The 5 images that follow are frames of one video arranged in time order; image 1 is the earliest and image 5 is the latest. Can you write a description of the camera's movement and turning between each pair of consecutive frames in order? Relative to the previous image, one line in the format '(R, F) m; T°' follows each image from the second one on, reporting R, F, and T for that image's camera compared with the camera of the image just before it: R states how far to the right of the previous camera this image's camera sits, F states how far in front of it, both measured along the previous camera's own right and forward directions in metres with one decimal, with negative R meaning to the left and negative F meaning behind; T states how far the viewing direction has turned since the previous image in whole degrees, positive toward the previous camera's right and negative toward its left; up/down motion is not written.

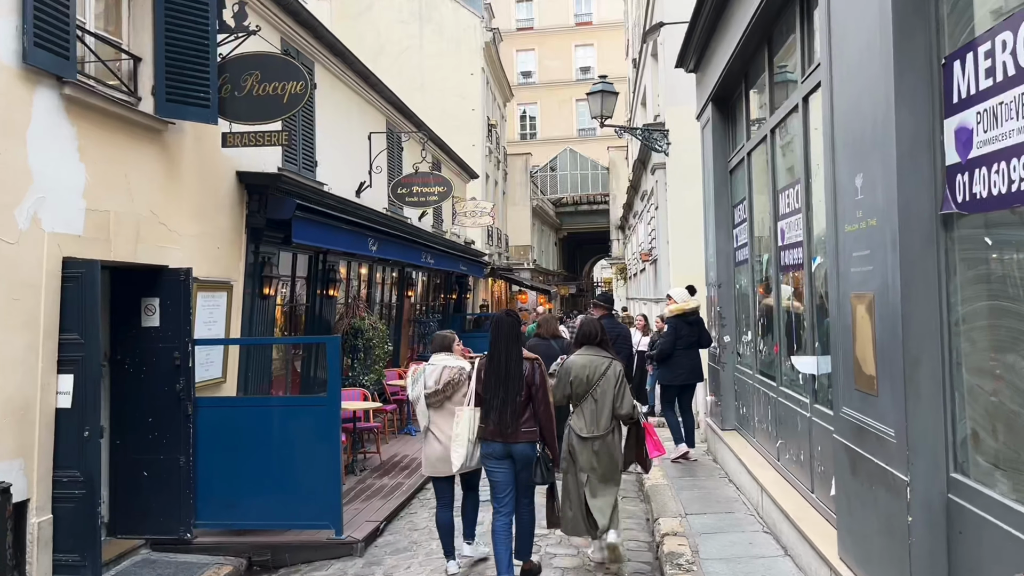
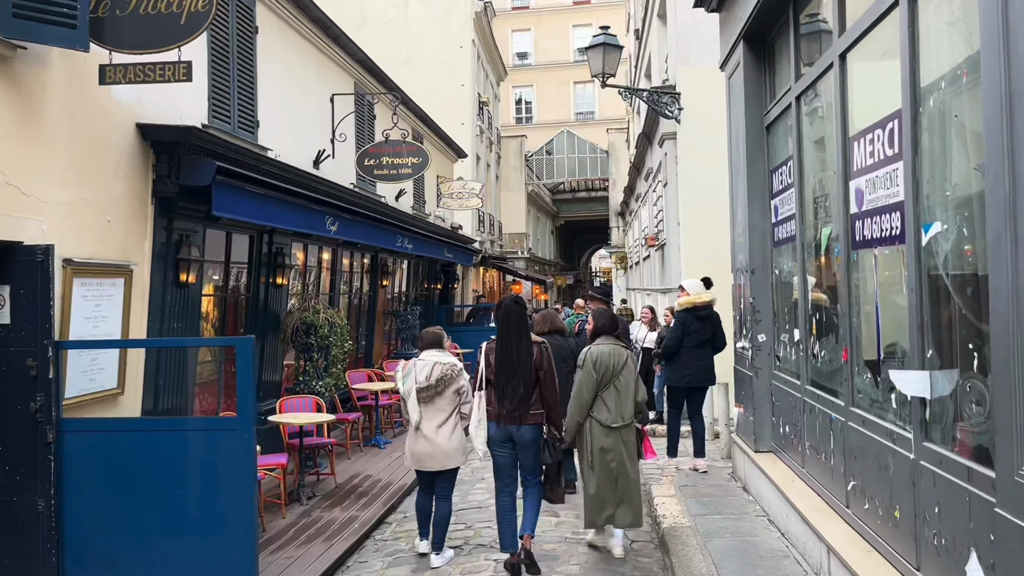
(+0.1, +1.4) m; 0°
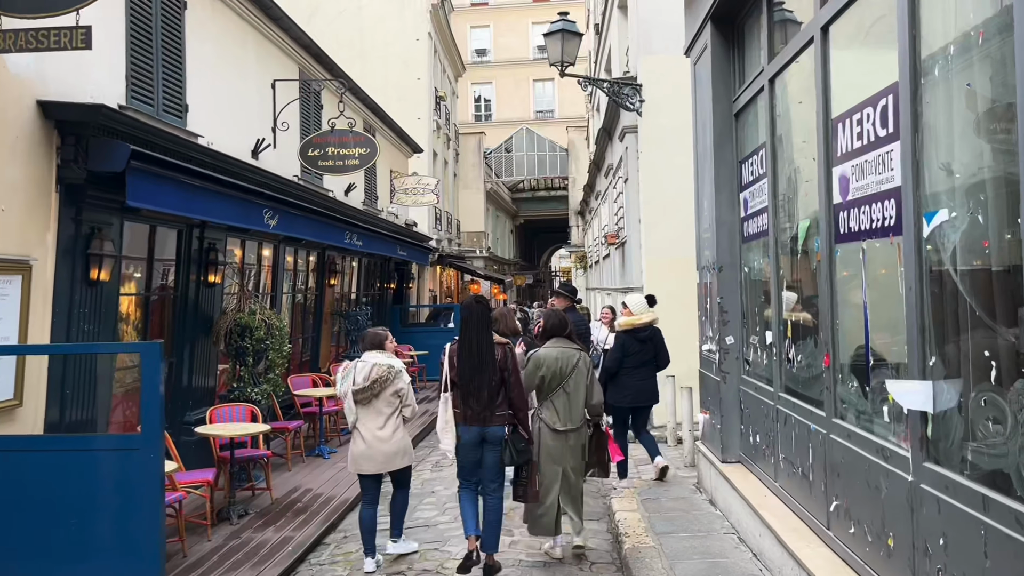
(+0.1, +0.4) m; +3°
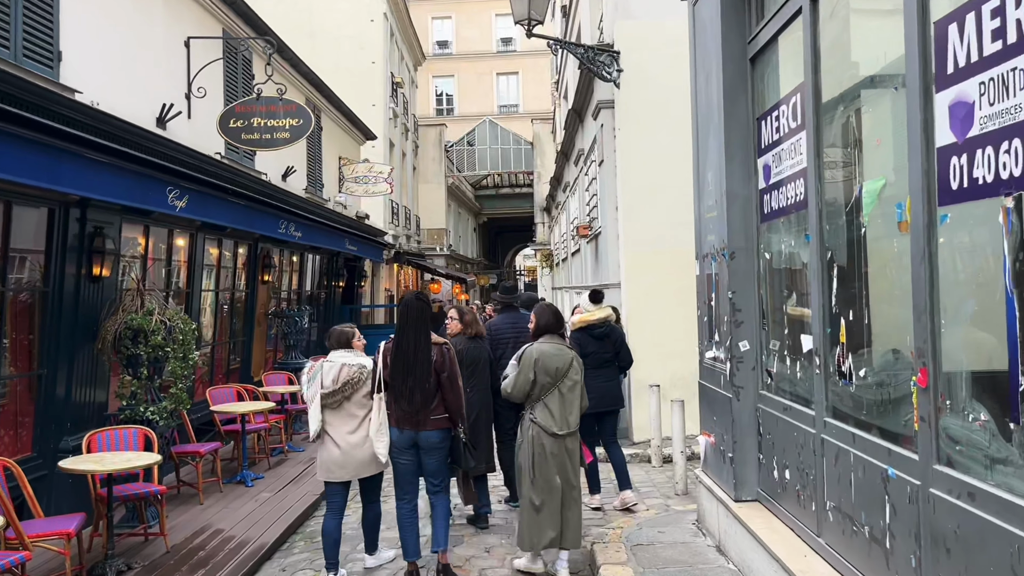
(0.0, +1.1) m; +3°
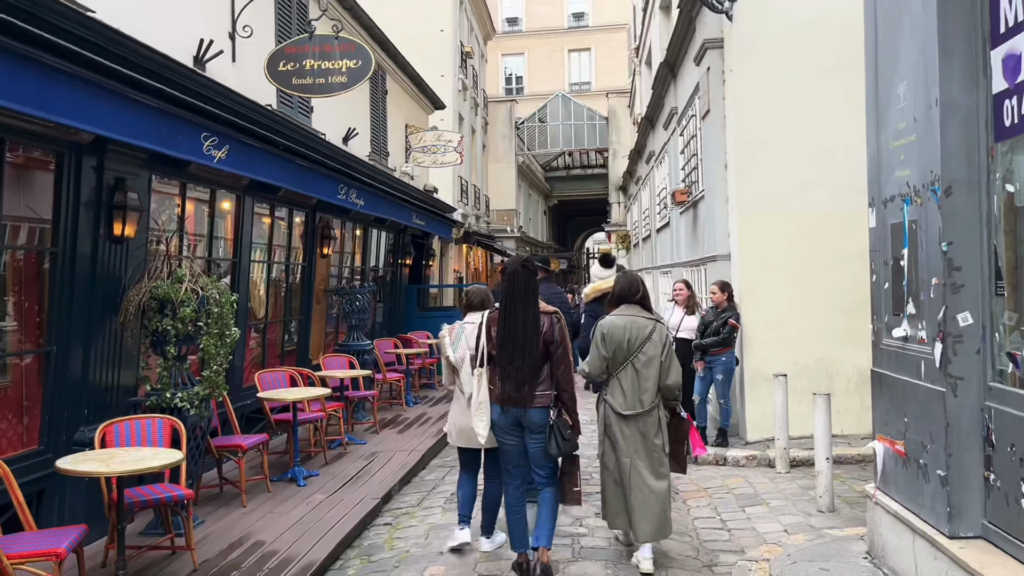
(-0.2, +1.1) m; -5°
